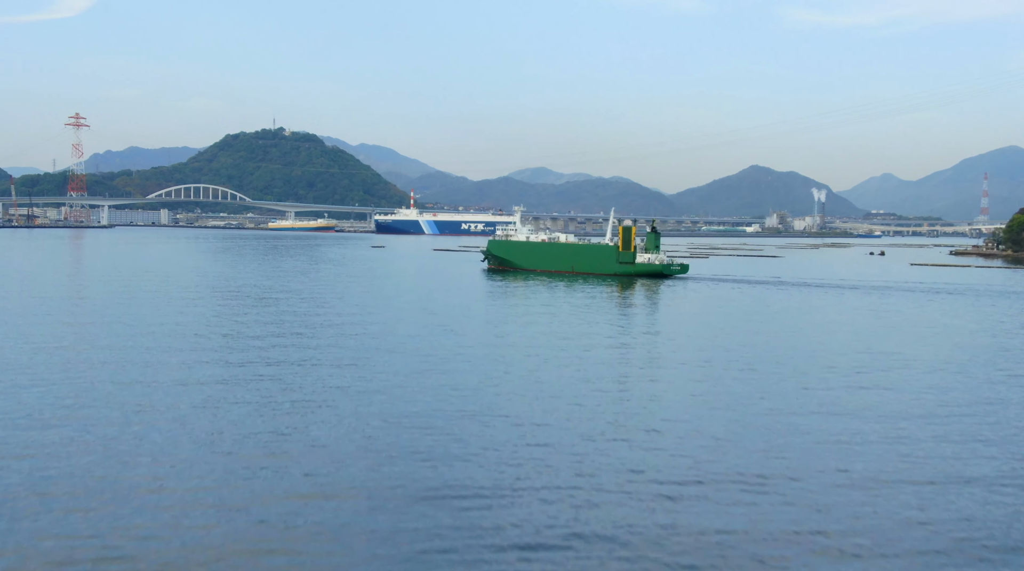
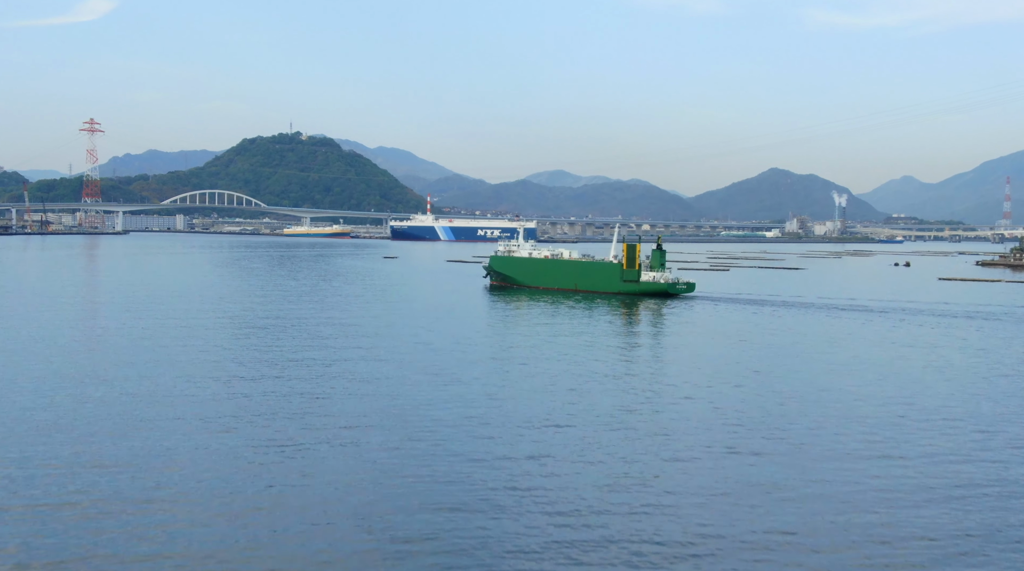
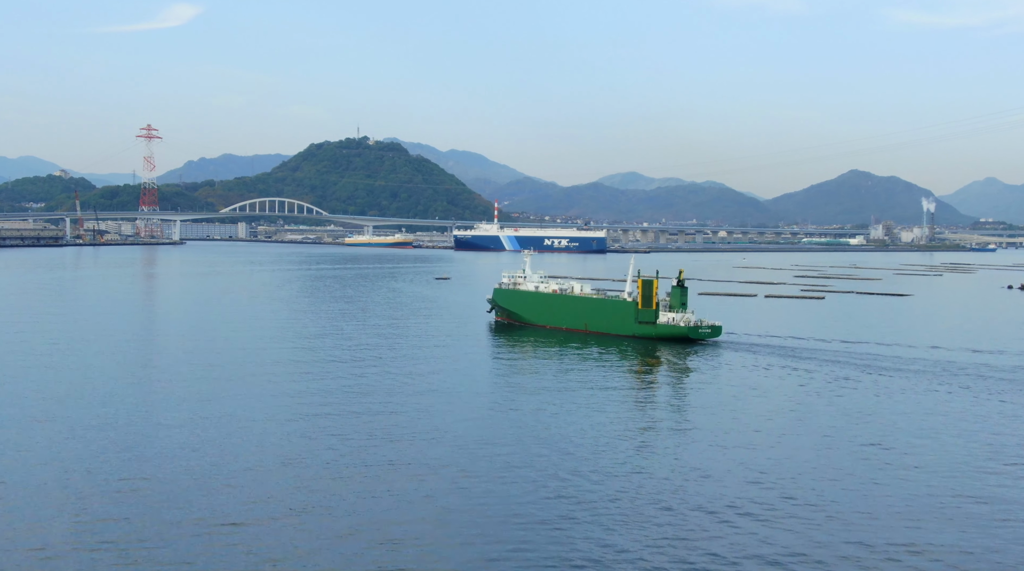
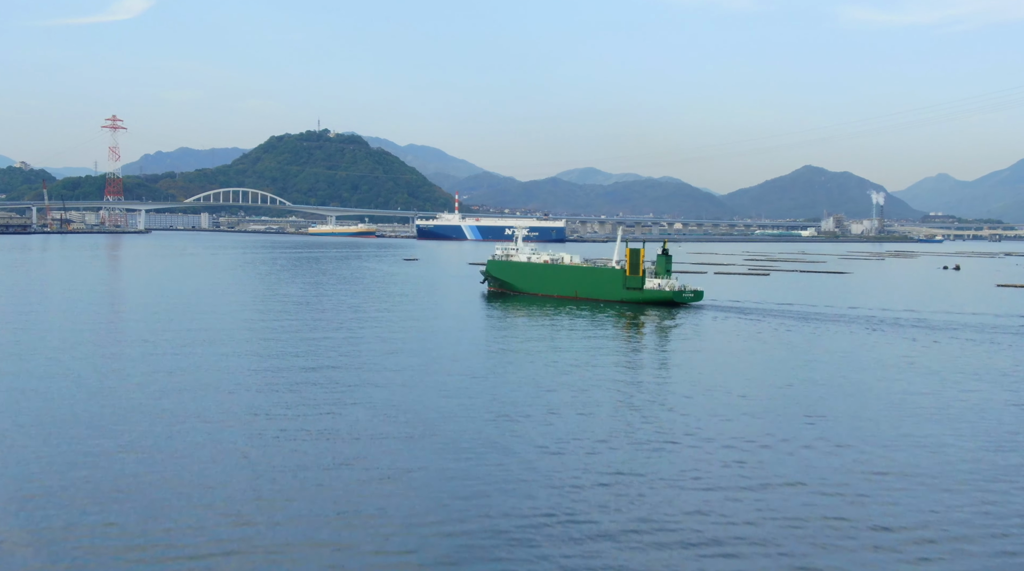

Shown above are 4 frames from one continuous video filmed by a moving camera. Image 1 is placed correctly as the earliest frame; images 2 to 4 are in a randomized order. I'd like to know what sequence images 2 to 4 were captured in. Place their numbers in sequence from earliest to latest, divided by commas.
2, 4, 3
